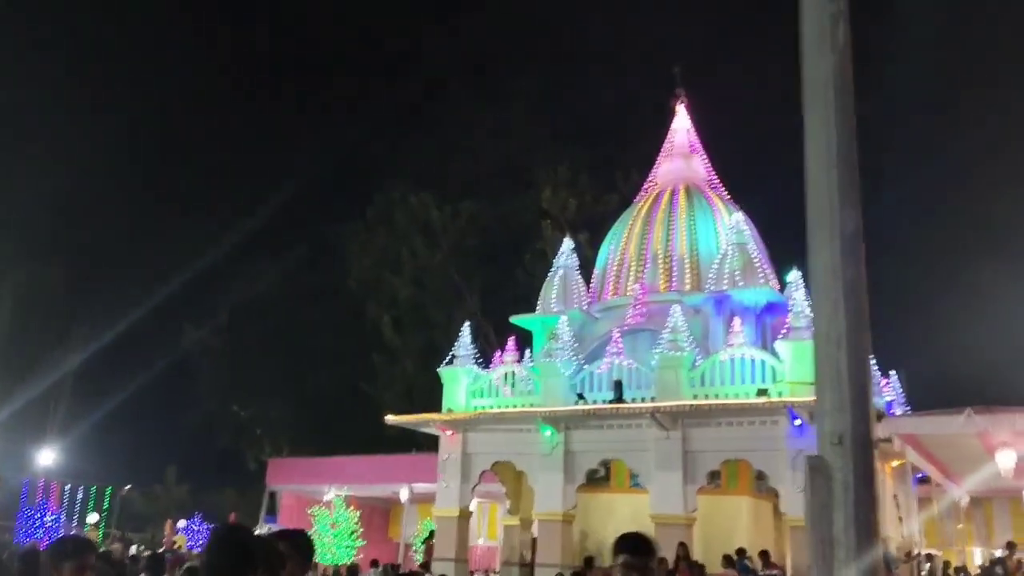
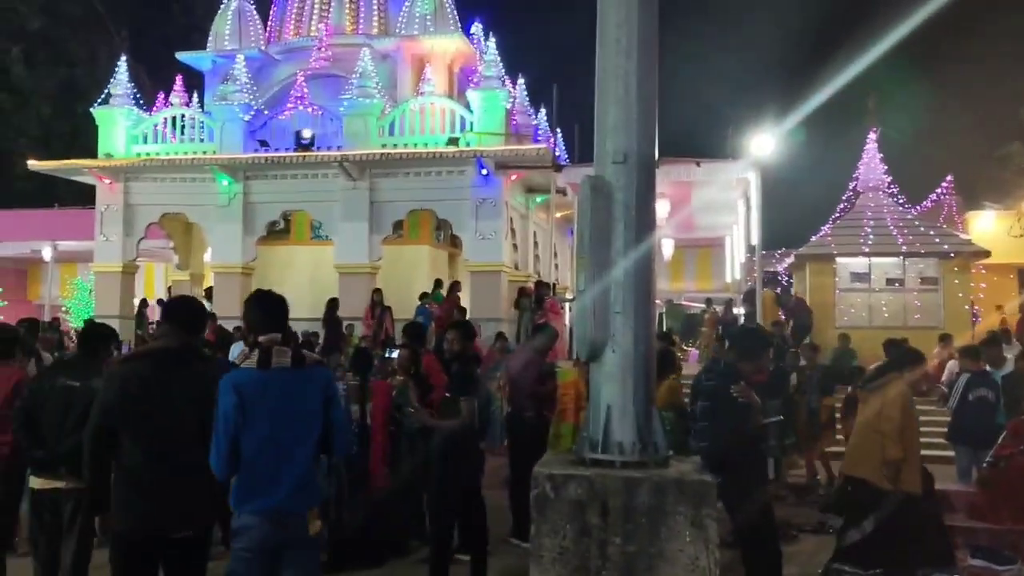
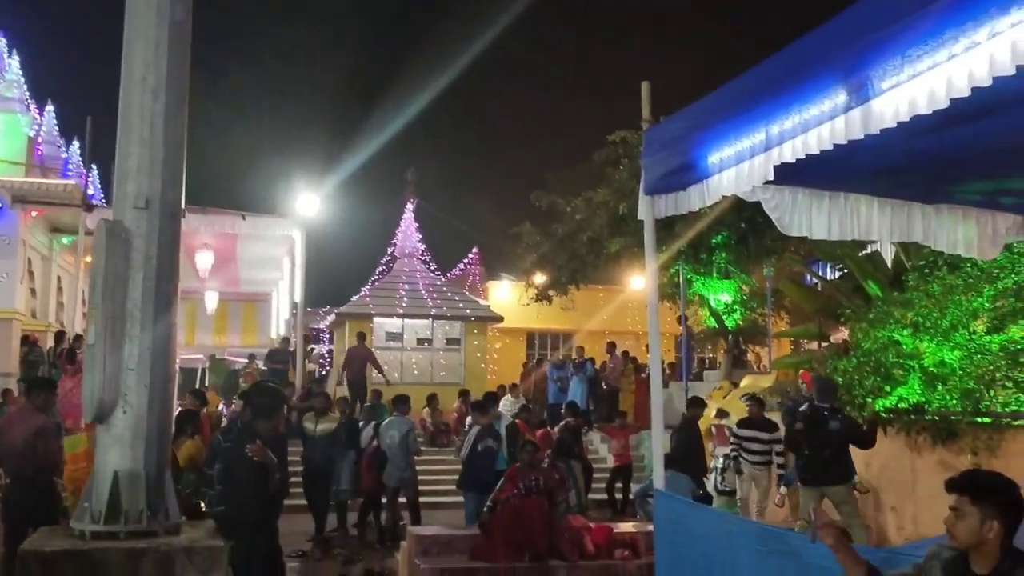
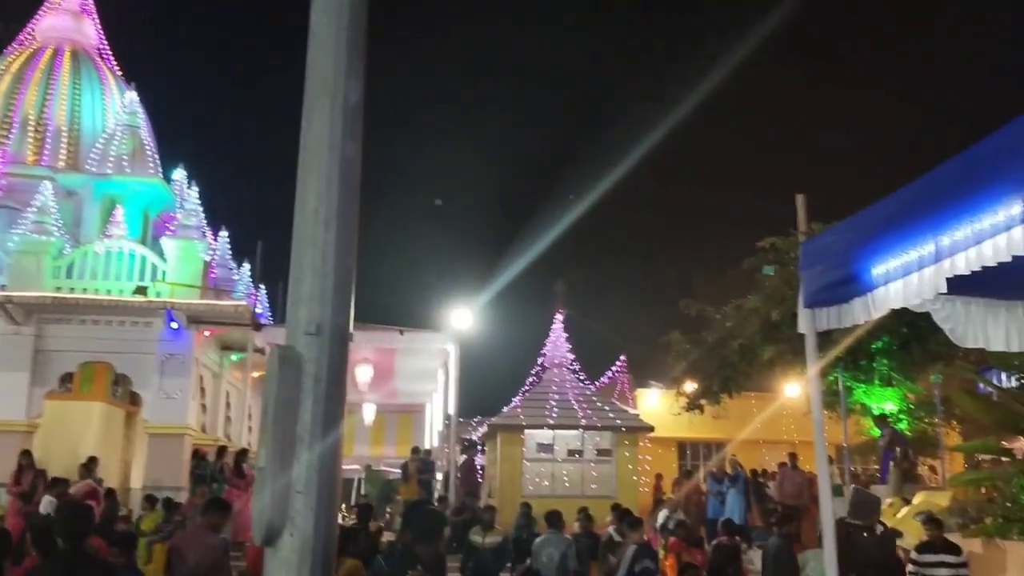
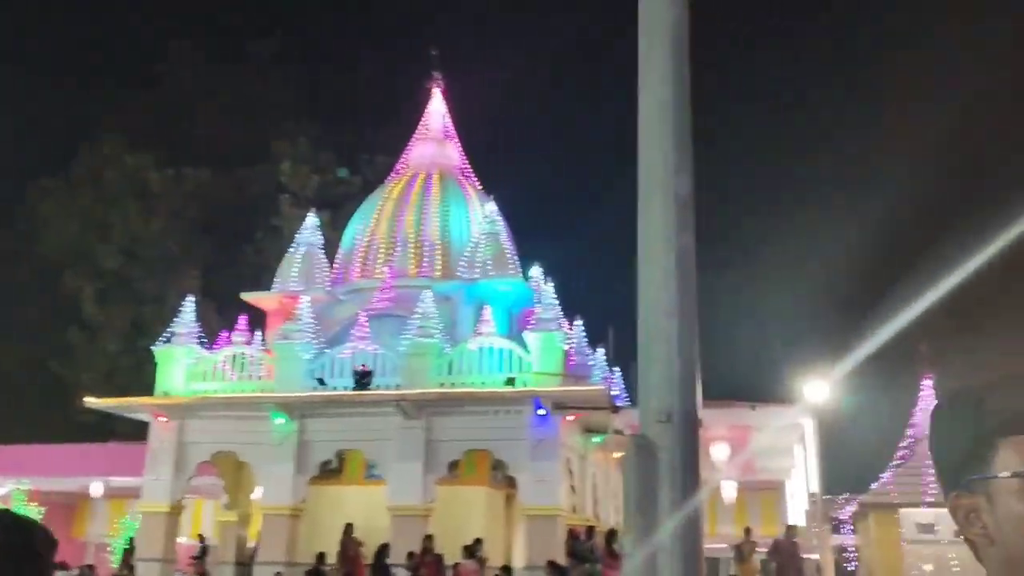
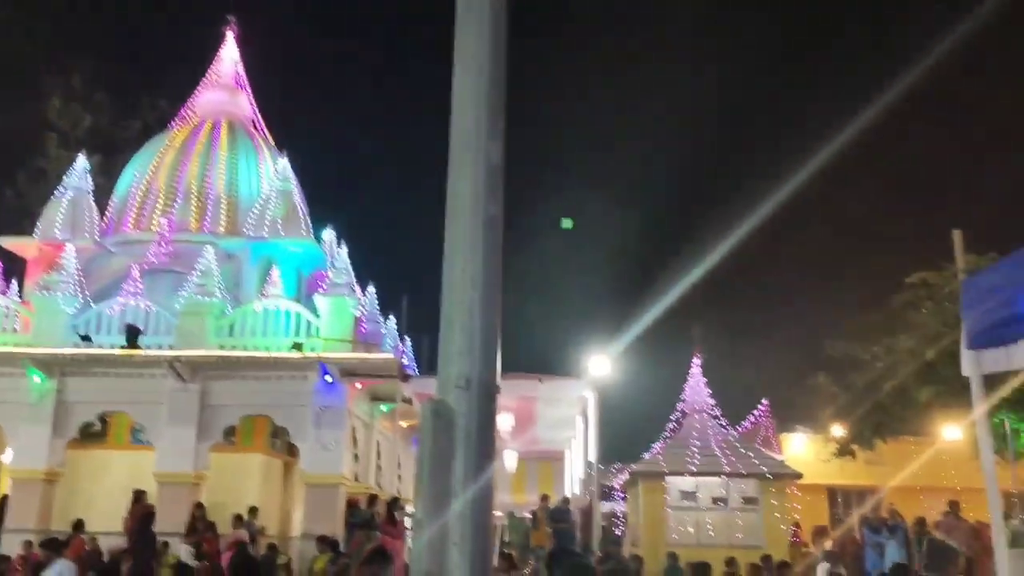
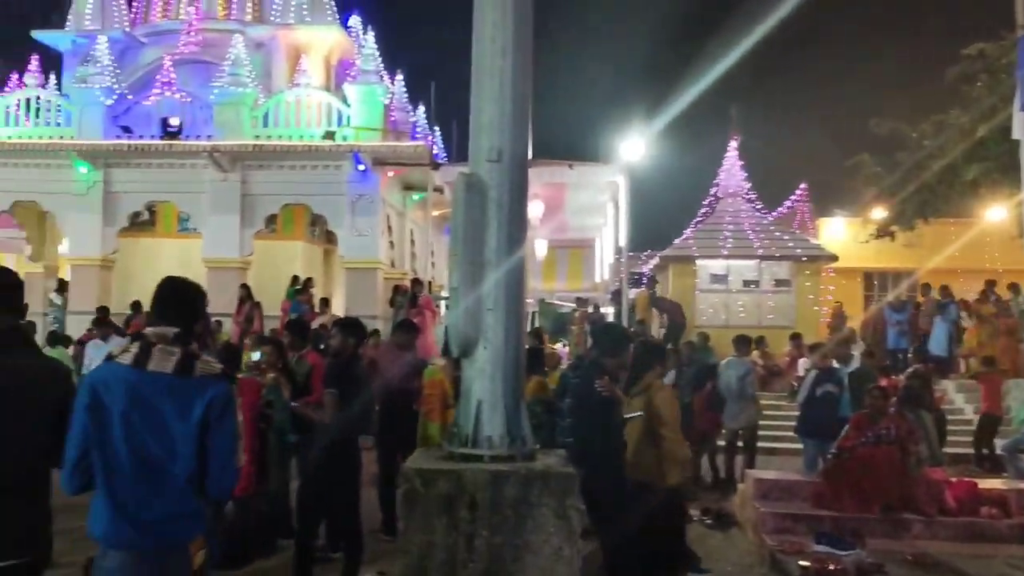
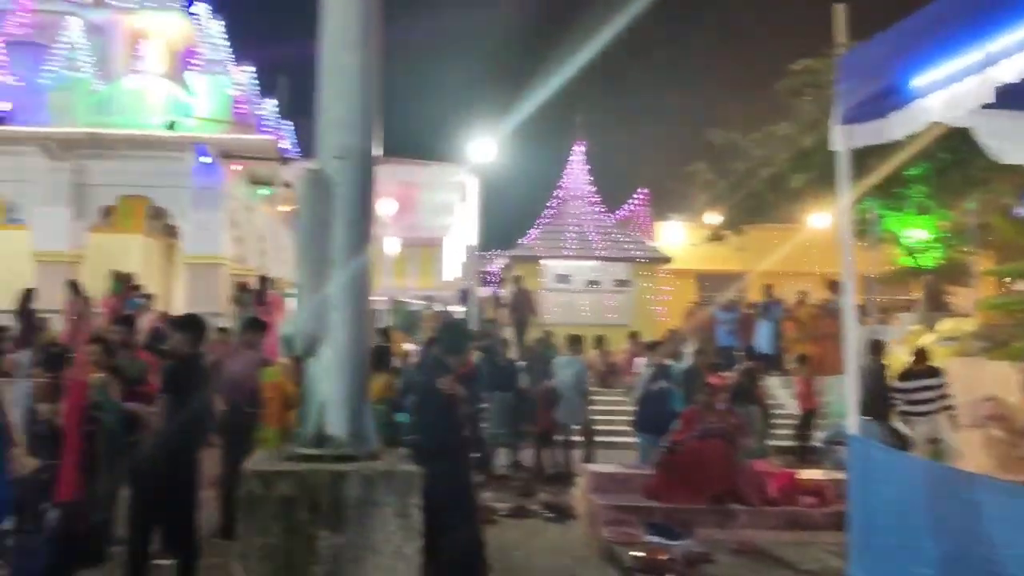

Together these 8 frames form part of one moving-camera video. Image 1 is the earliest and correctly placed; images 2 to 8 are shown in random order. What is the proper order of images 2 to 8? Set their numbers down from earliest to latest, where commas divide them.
5, 6, 4, 3, 8, 7, 2
